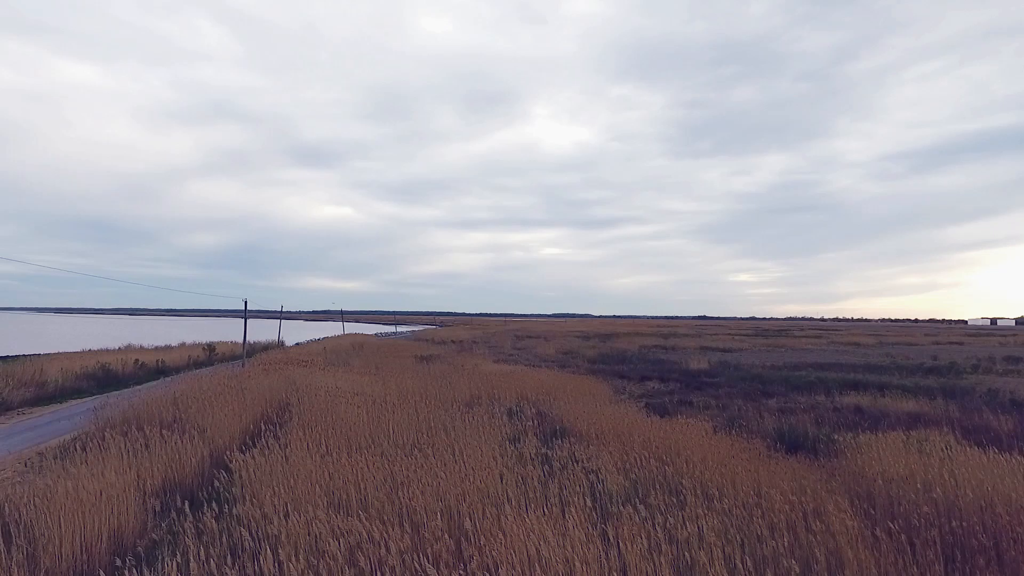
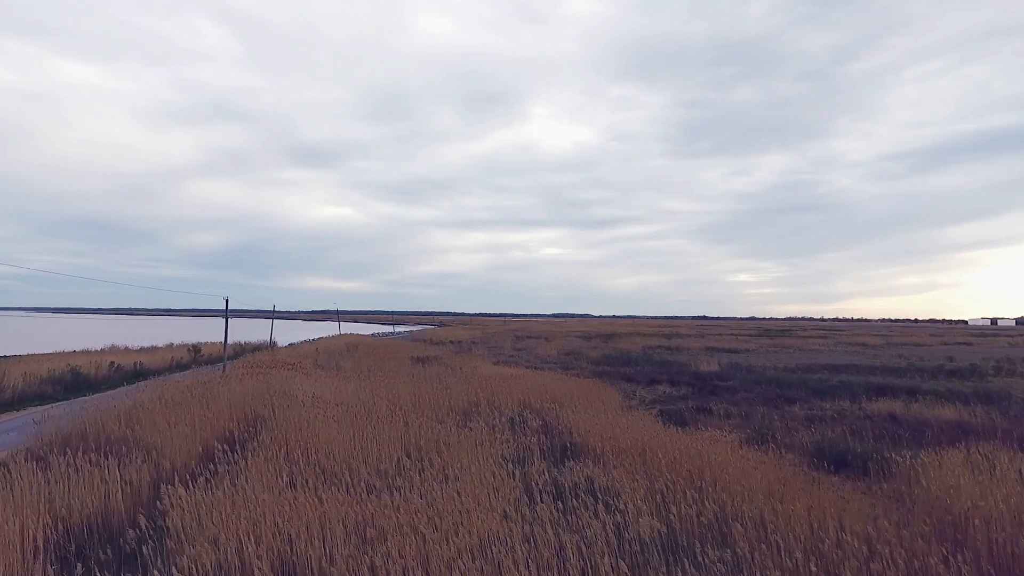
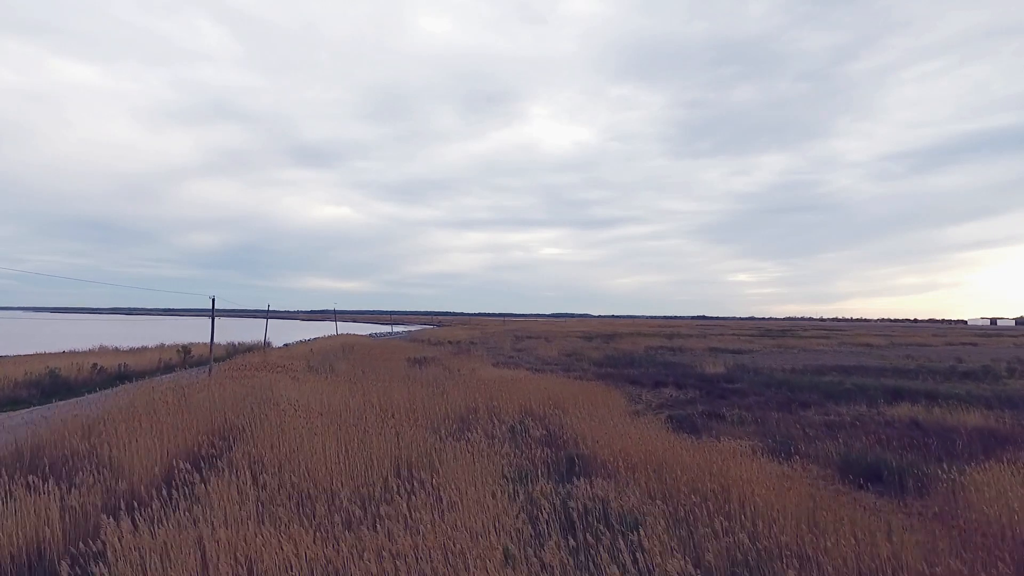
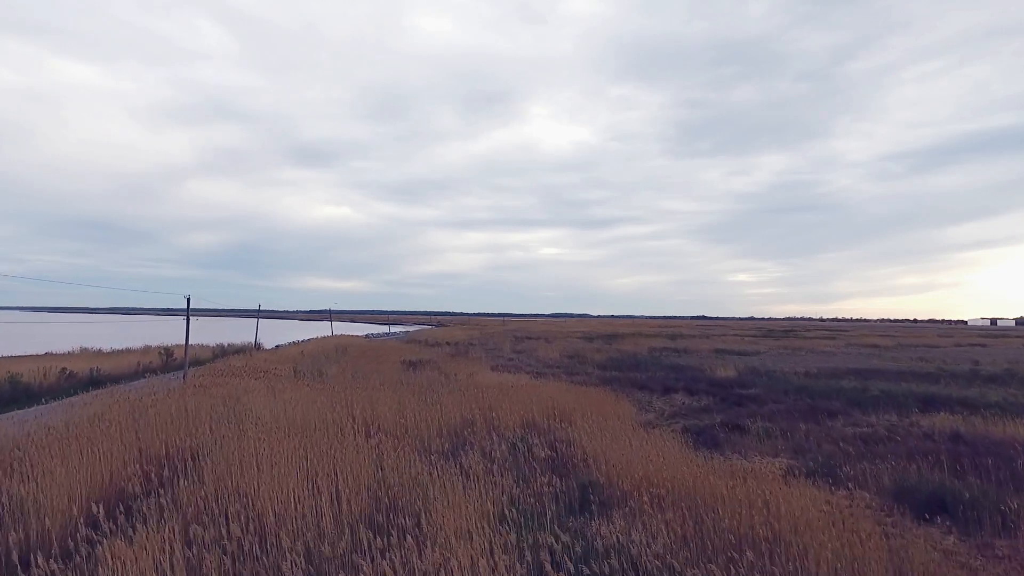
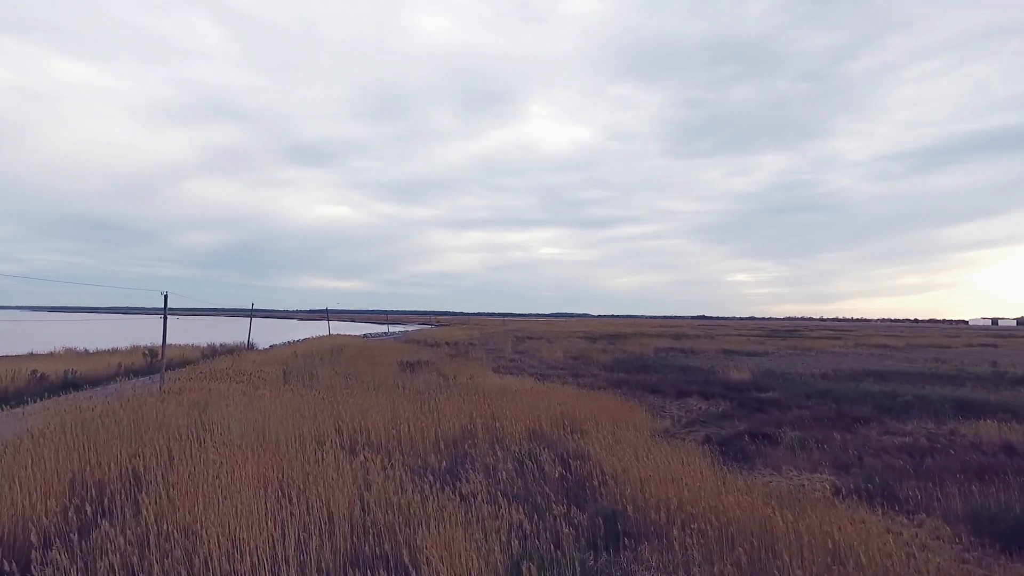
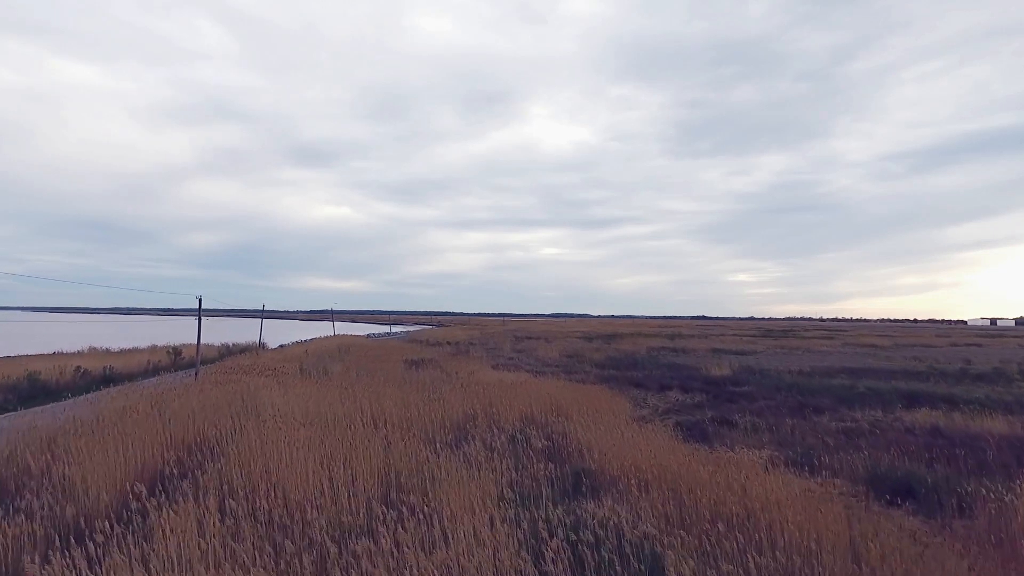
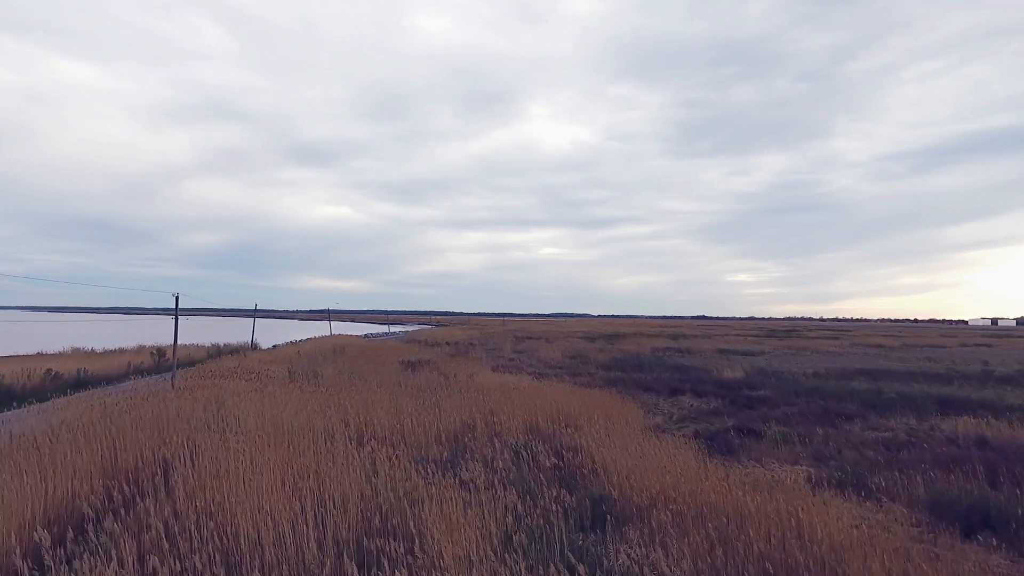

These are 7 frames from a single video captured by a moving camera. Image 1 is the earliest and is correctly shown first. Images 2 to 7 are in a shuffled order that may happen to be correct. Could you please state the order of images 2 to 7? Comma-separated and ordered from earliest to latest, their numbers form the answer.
2, 3, 6, 4, 7, 5
